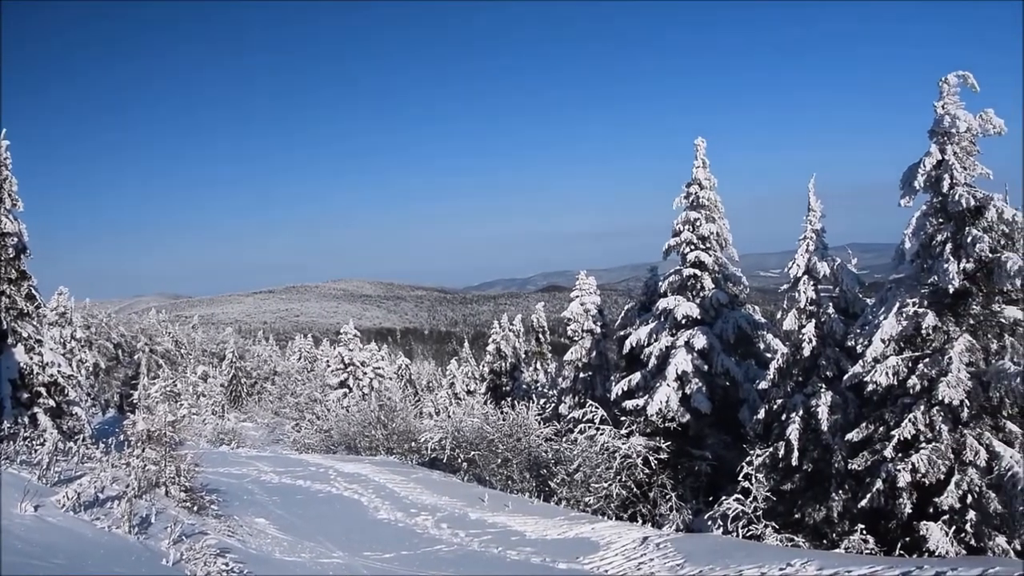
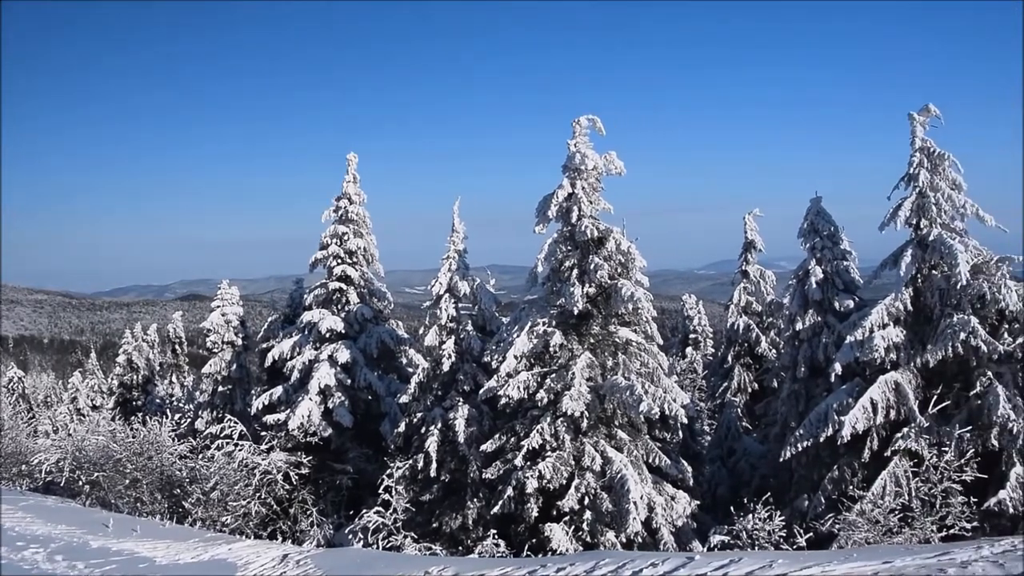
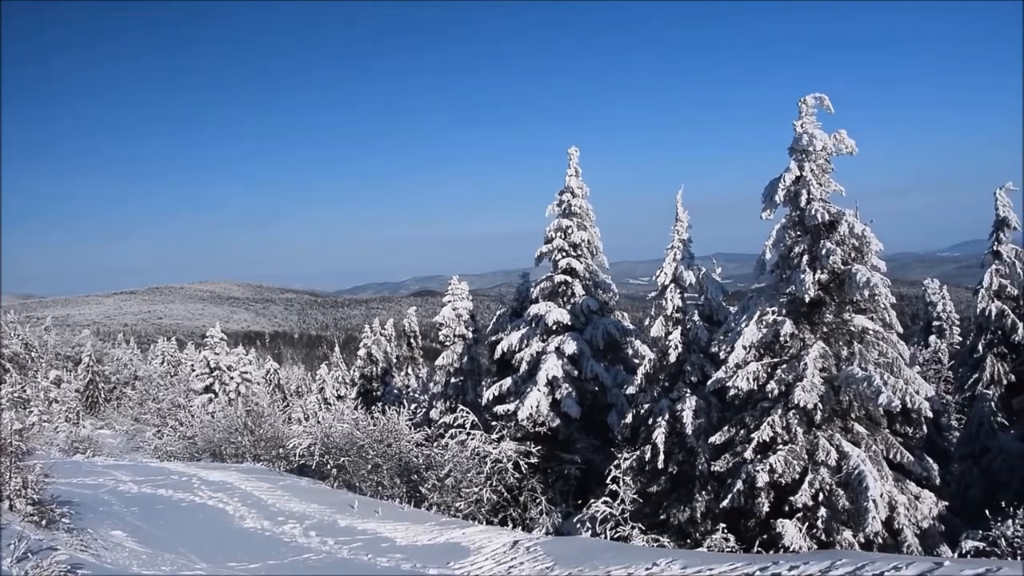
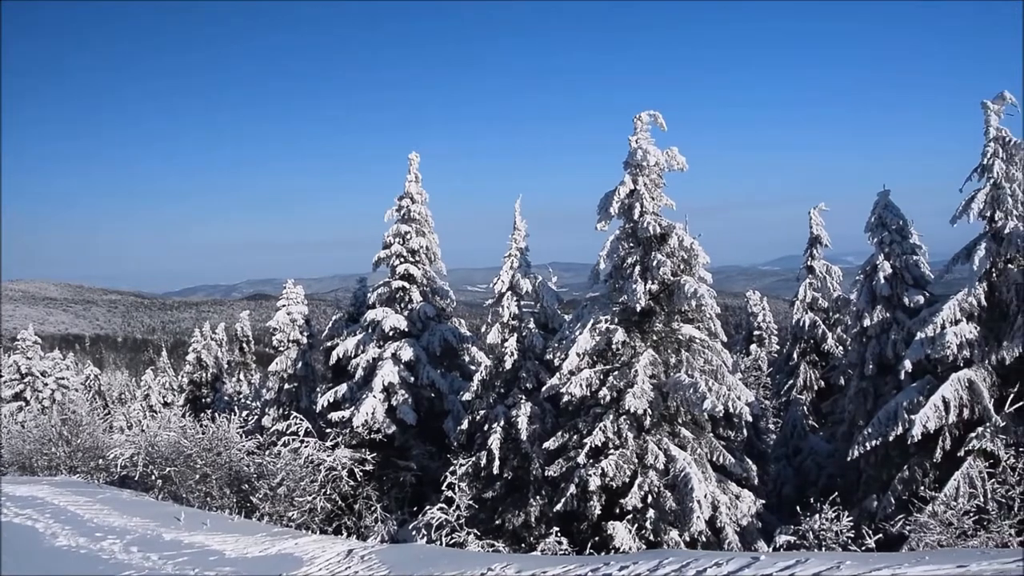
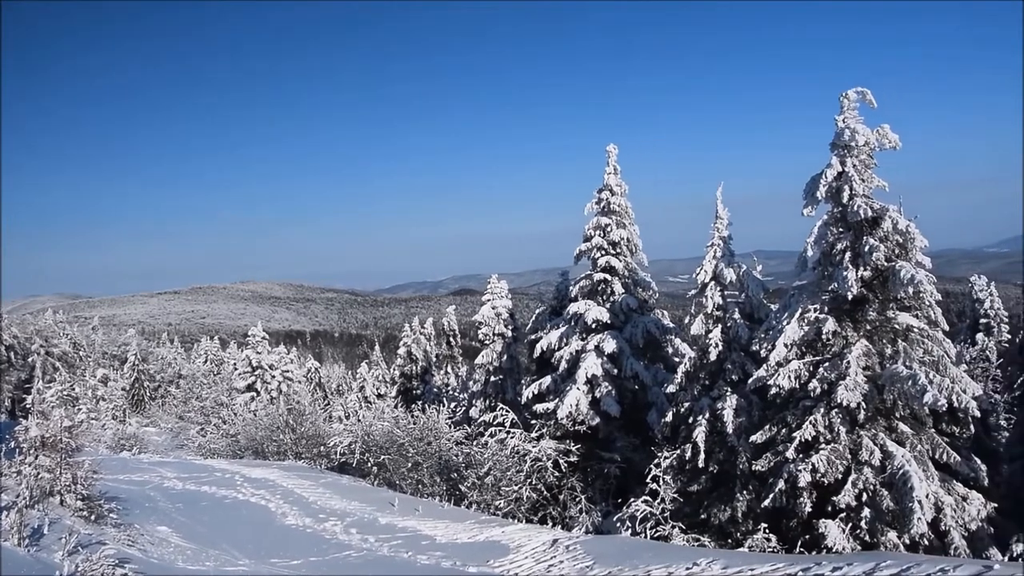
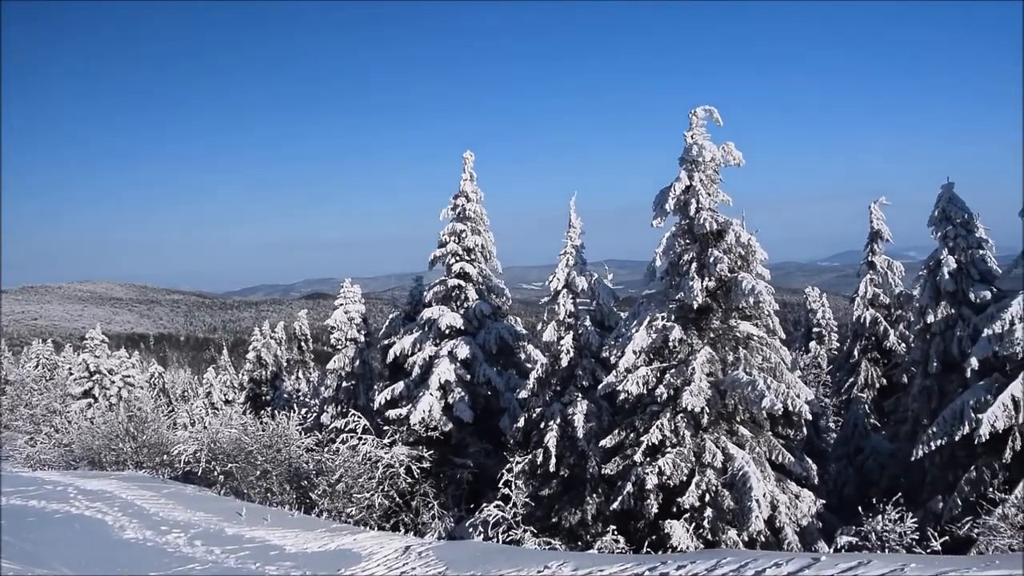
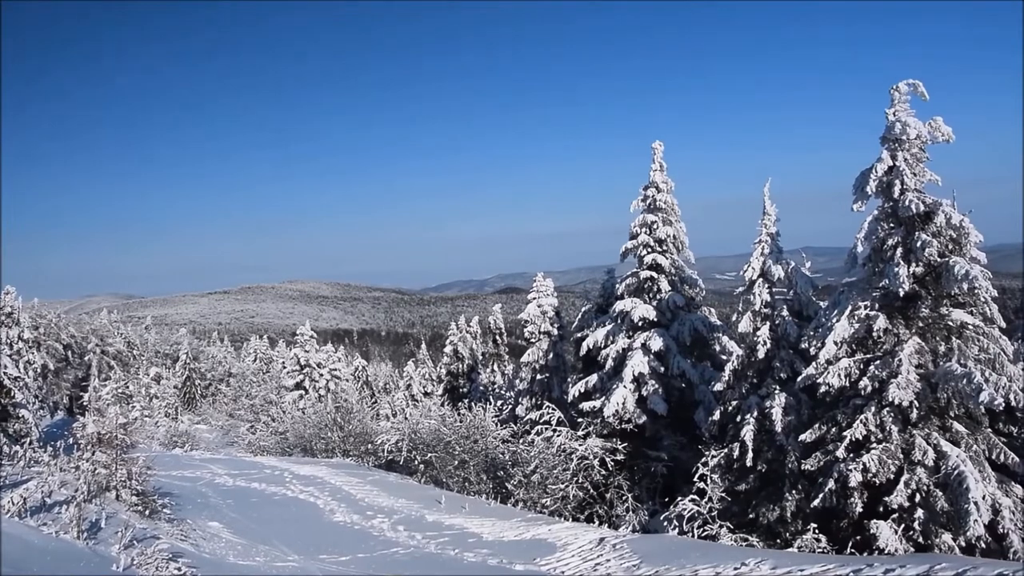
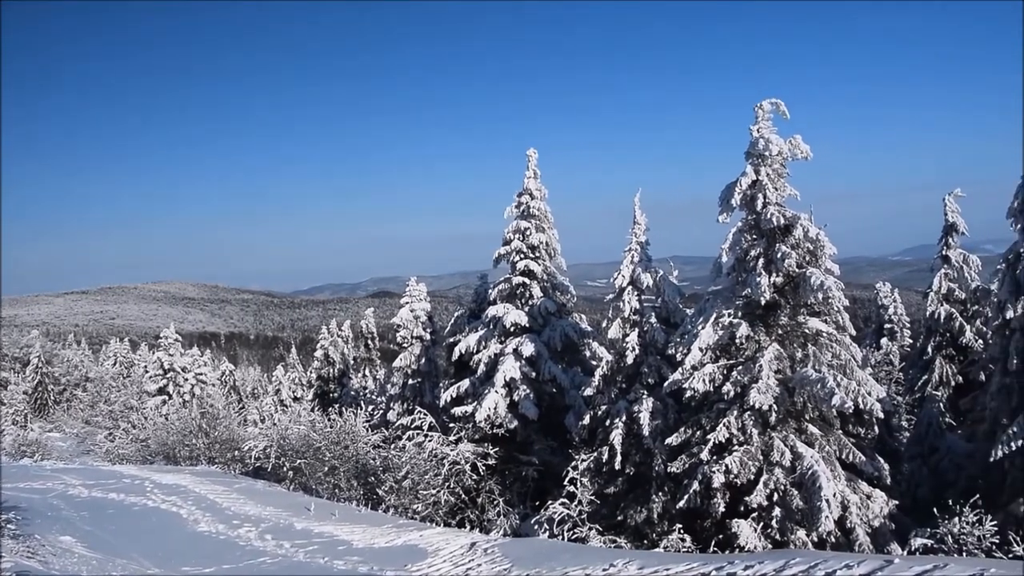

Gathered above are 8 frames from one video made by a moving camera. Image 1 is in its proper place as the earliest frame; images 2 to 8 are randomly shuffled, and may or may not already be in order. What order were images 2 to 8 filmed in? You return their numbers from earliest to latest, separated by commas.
7, 5, 3, 8, 6, 4, 2
